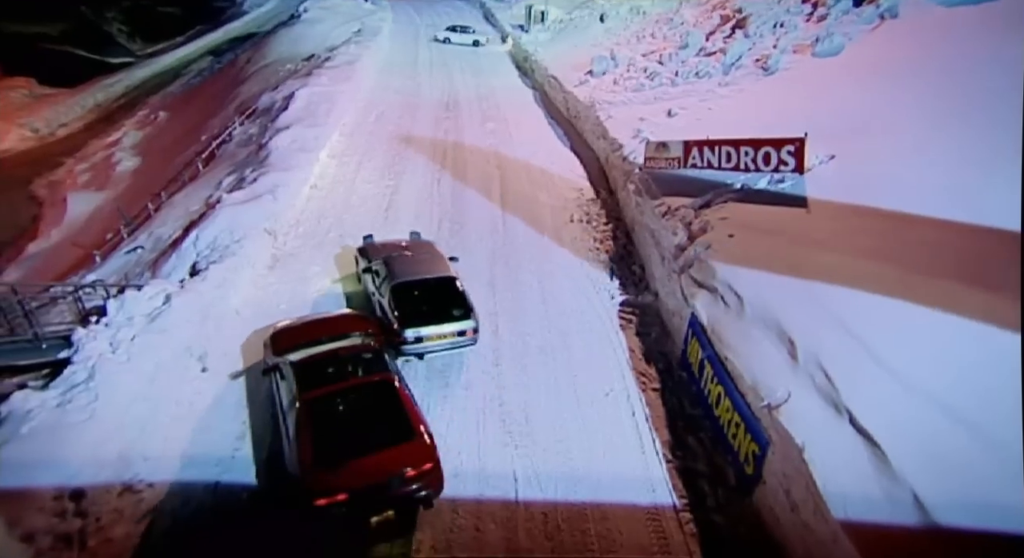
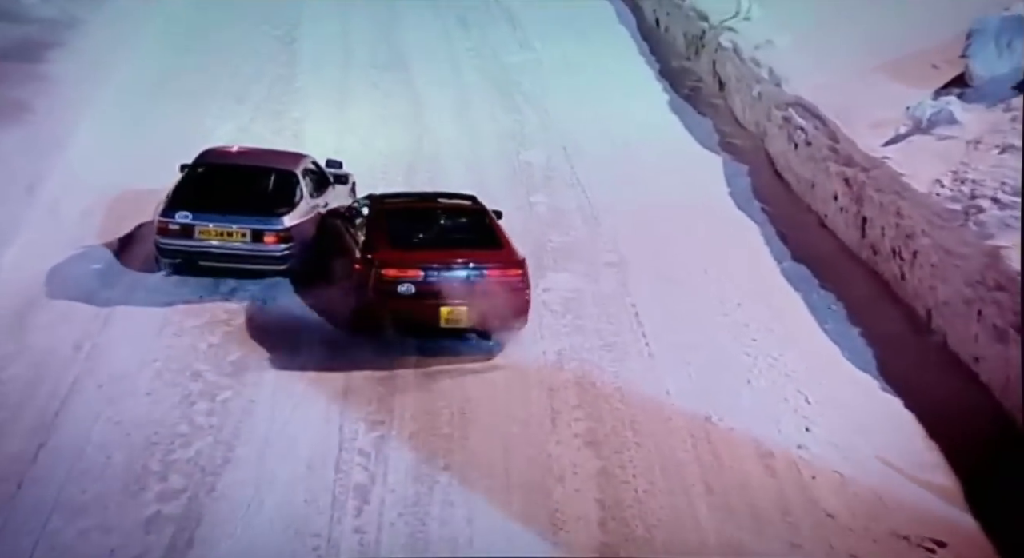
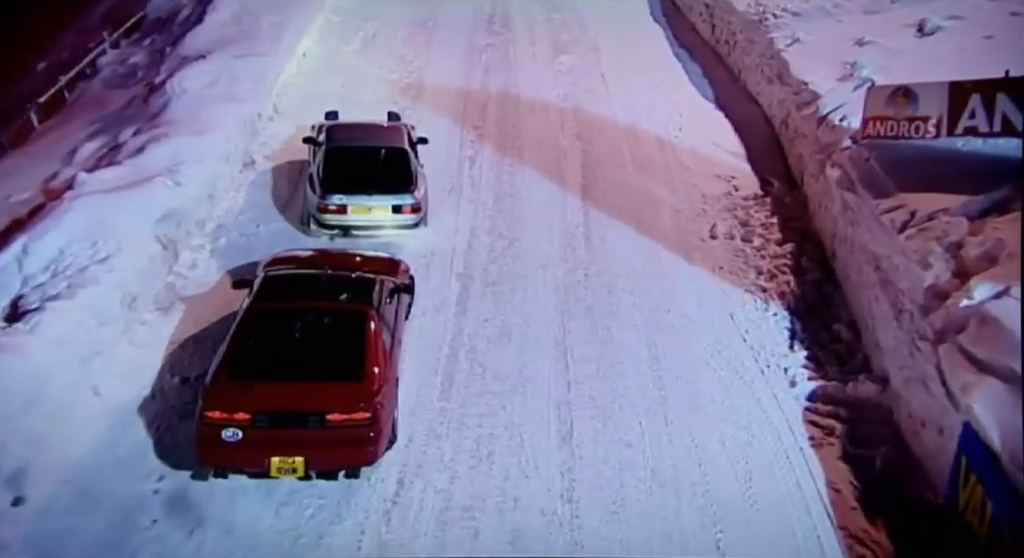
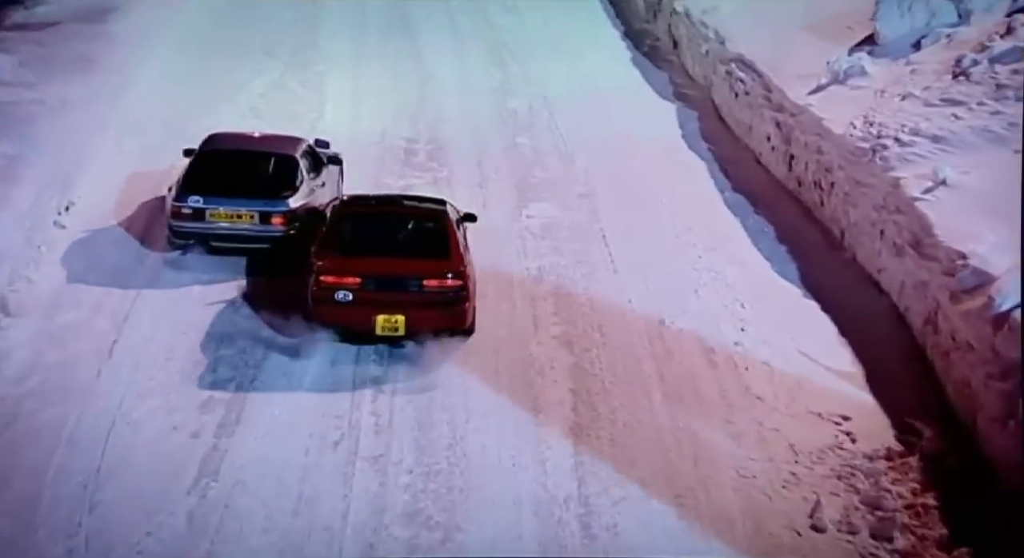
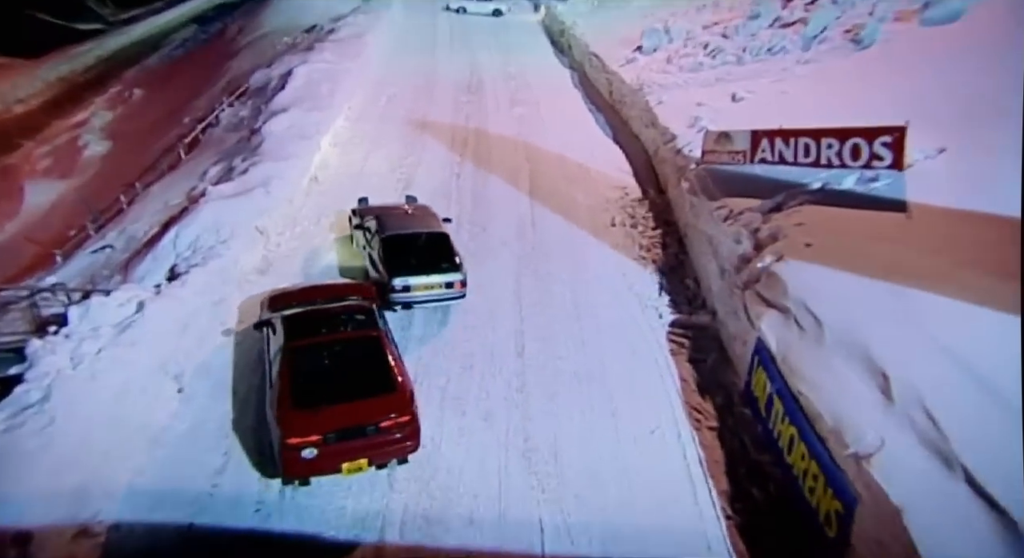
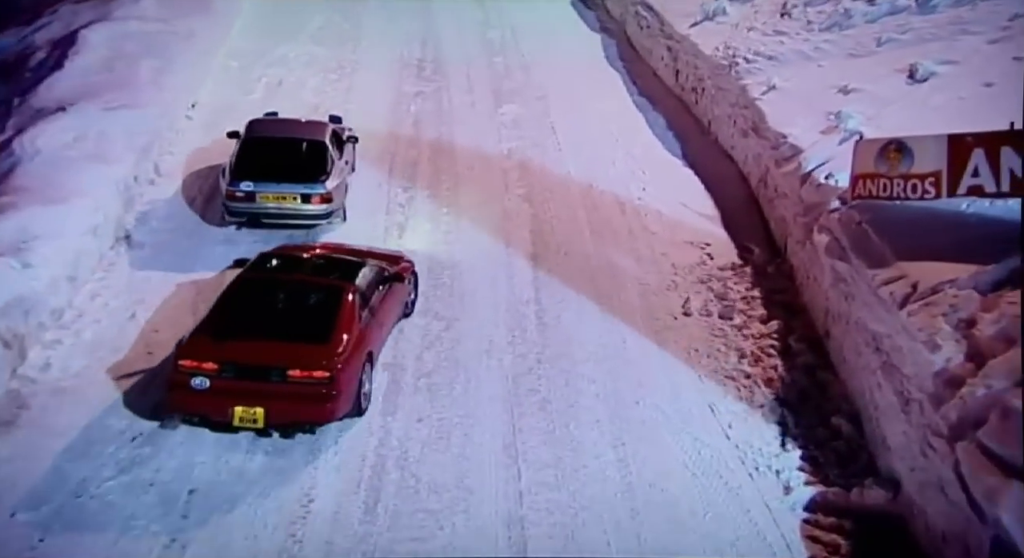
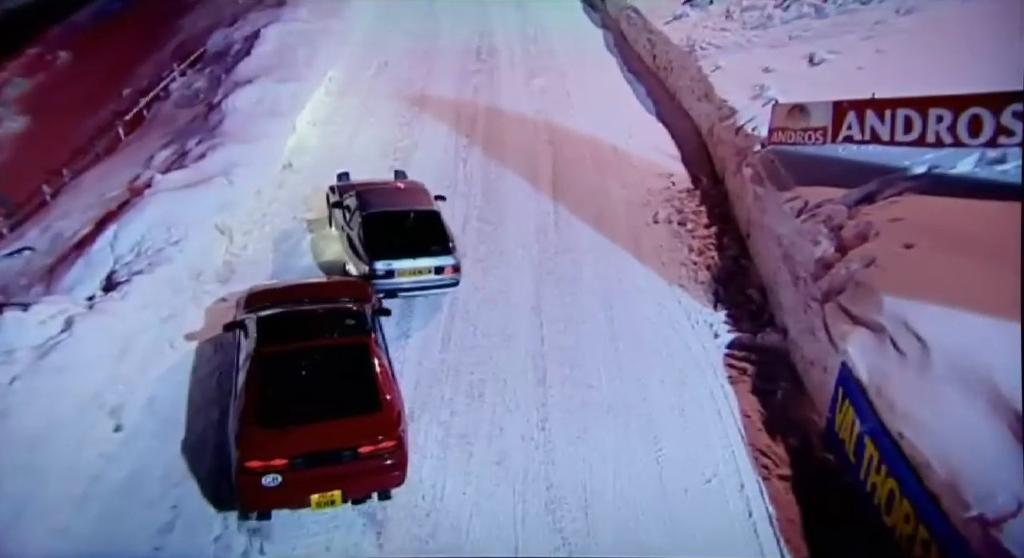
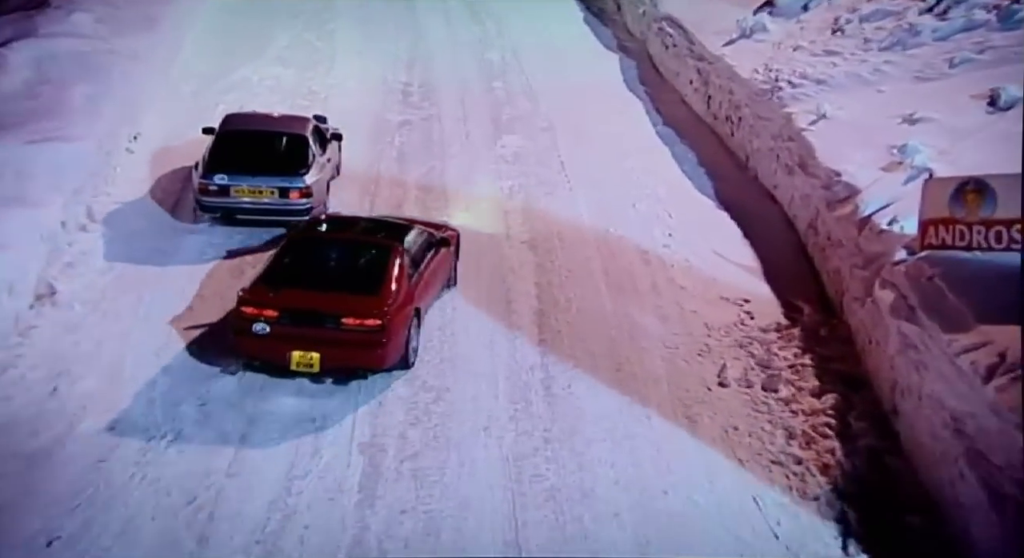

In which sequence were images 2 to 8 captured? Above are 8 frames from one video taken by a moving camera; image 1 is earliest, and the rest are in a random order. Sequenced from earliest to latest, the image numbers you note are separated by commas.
5, 7, 3, 6, 8, 4, 2
